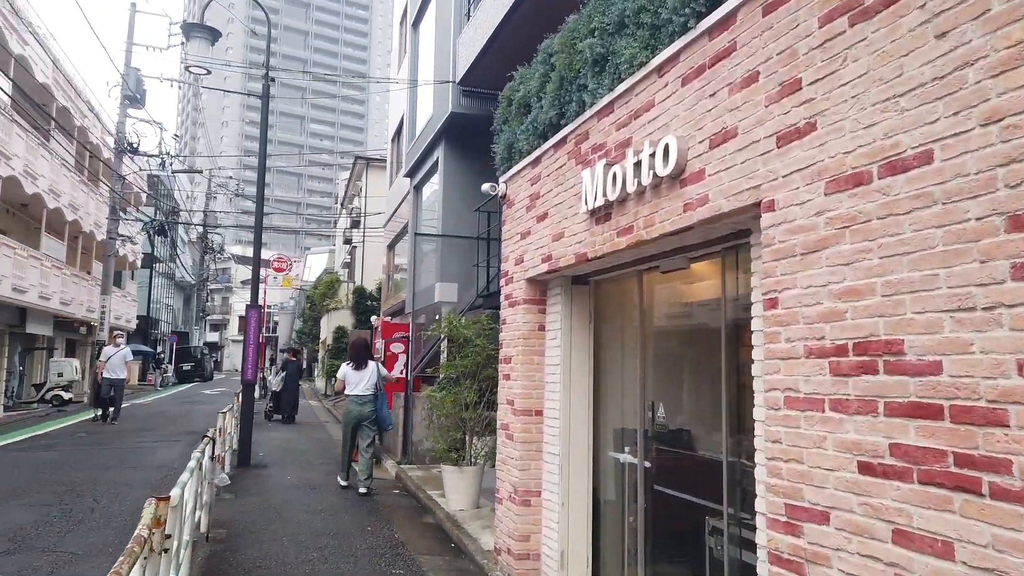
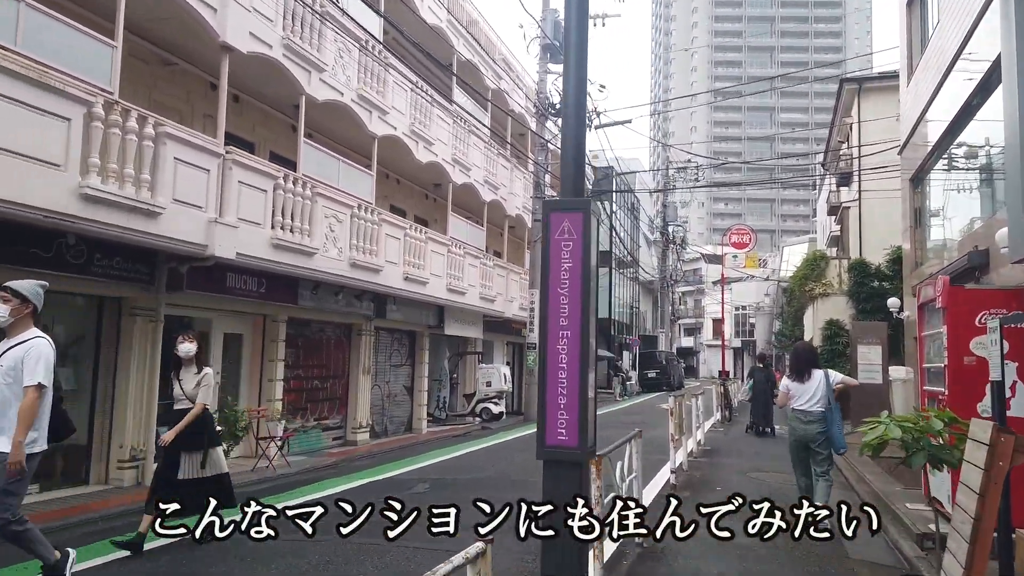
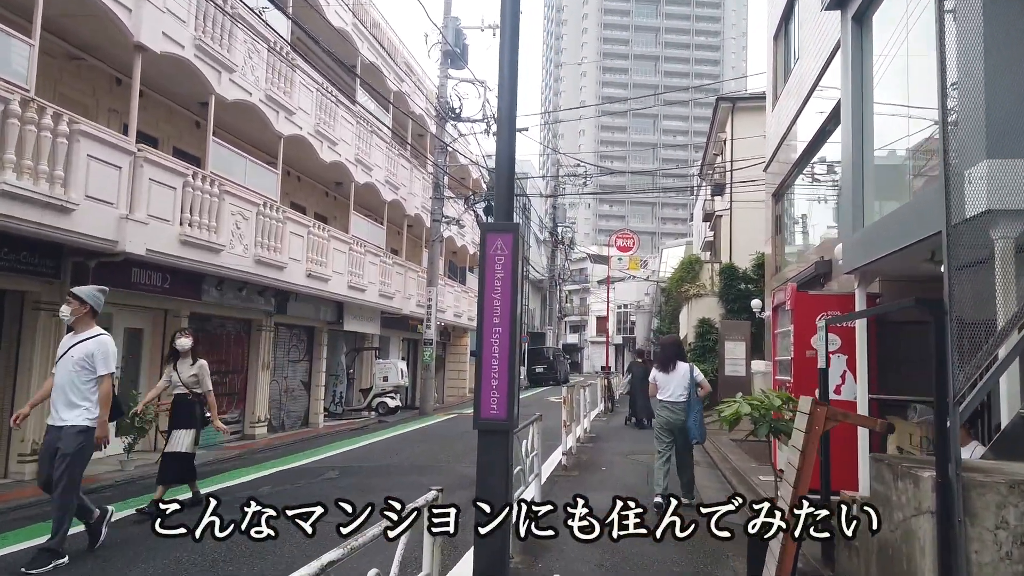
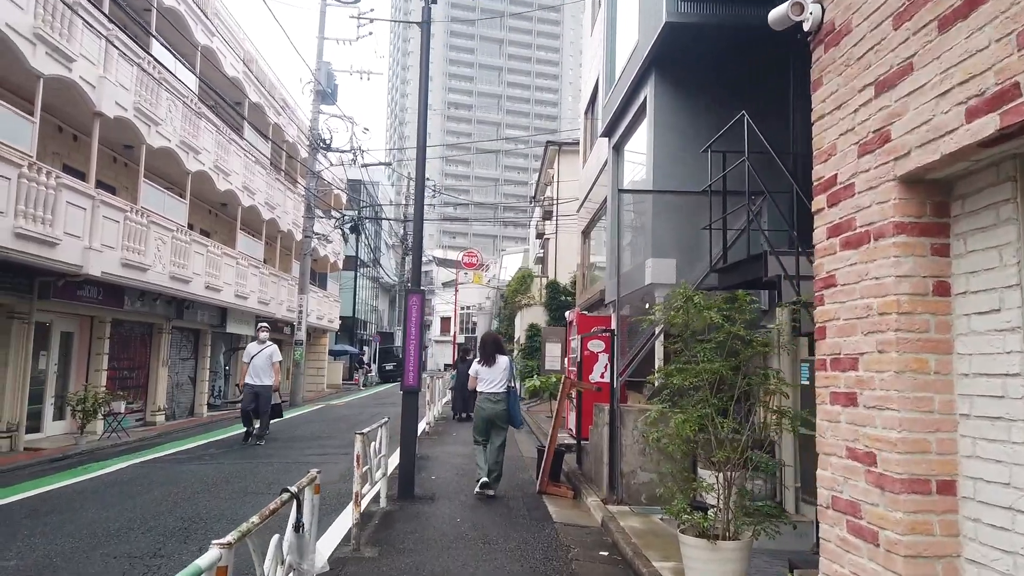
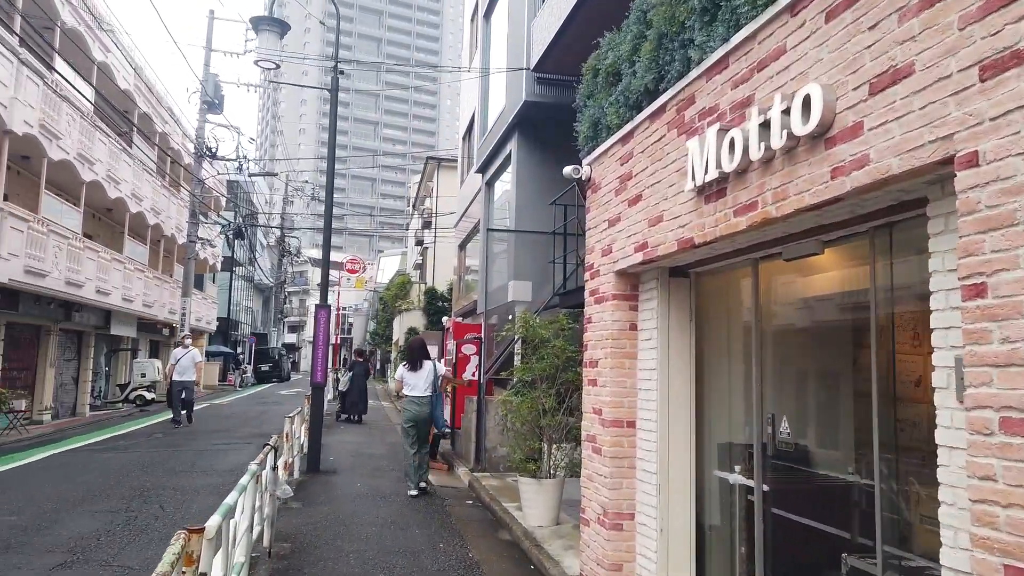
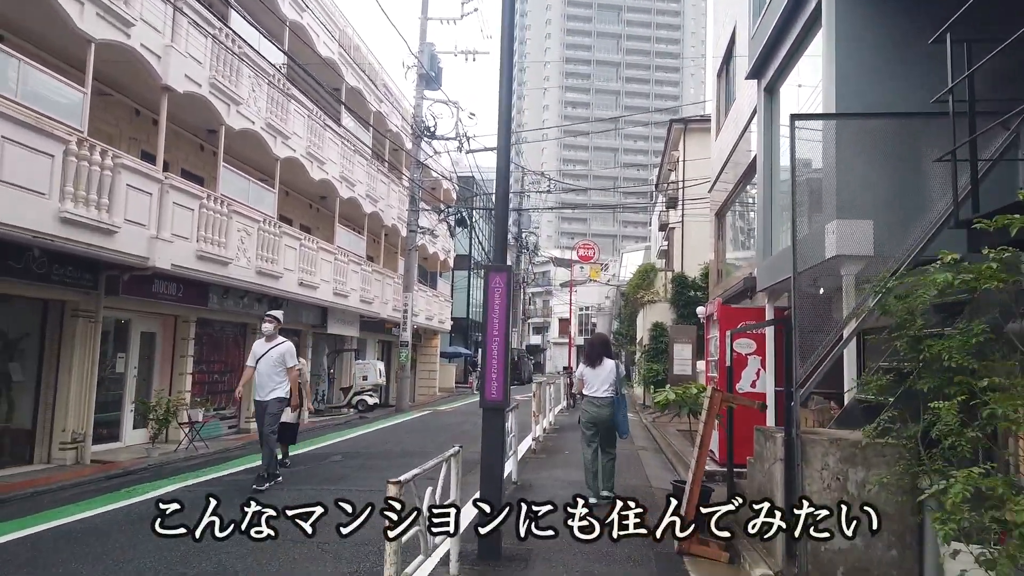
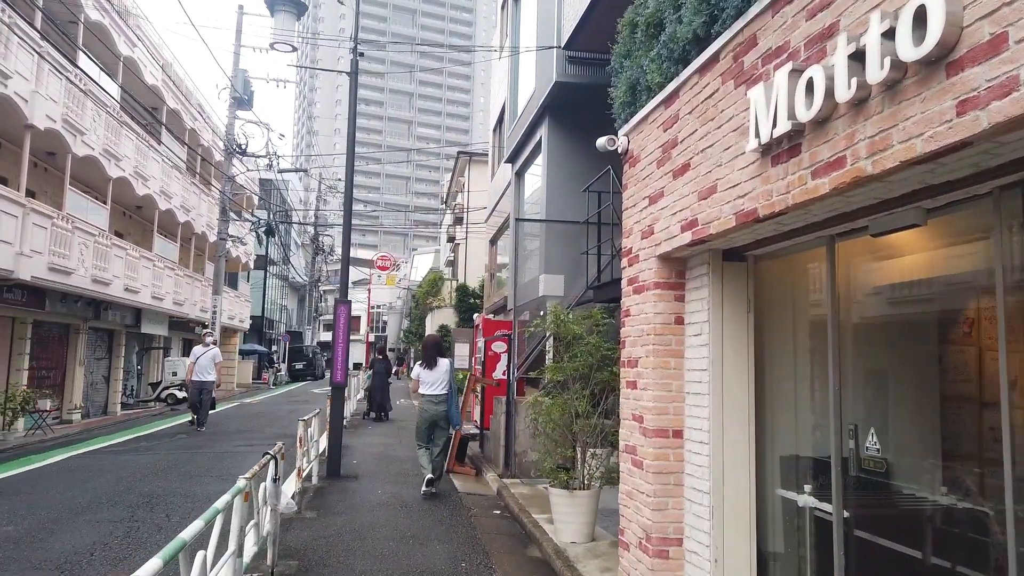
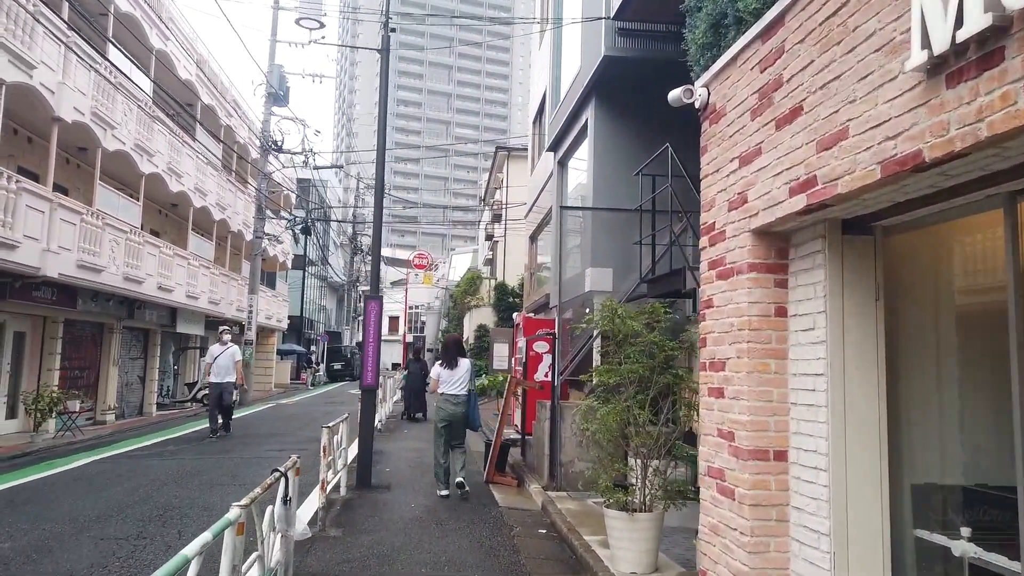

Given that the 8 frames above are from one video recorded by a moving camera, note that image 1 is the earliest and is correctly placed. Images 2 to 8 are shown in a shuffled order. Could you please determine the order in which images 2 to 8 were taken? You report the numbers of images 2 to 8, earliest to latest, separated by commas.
5, 7, 8, 4, 6, 3, 2
